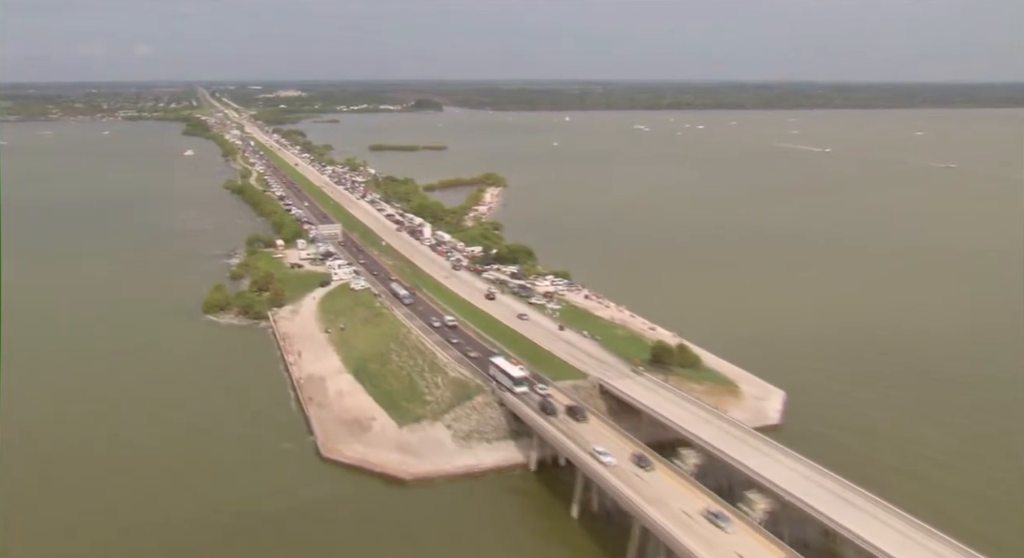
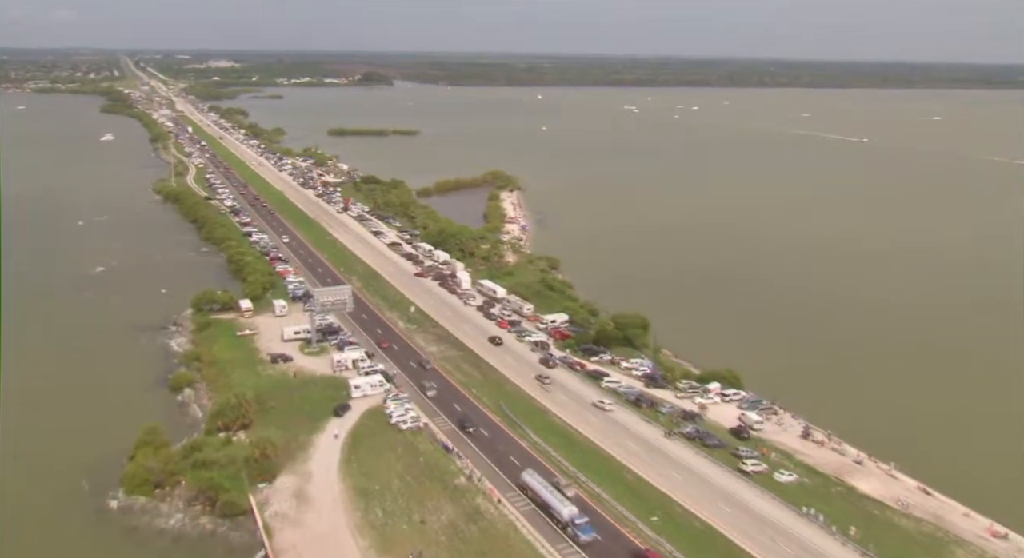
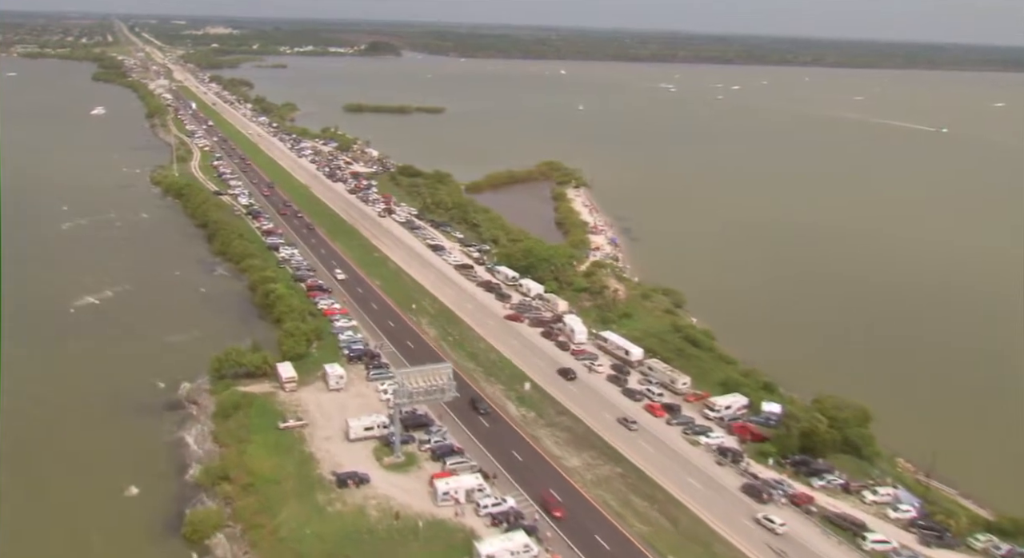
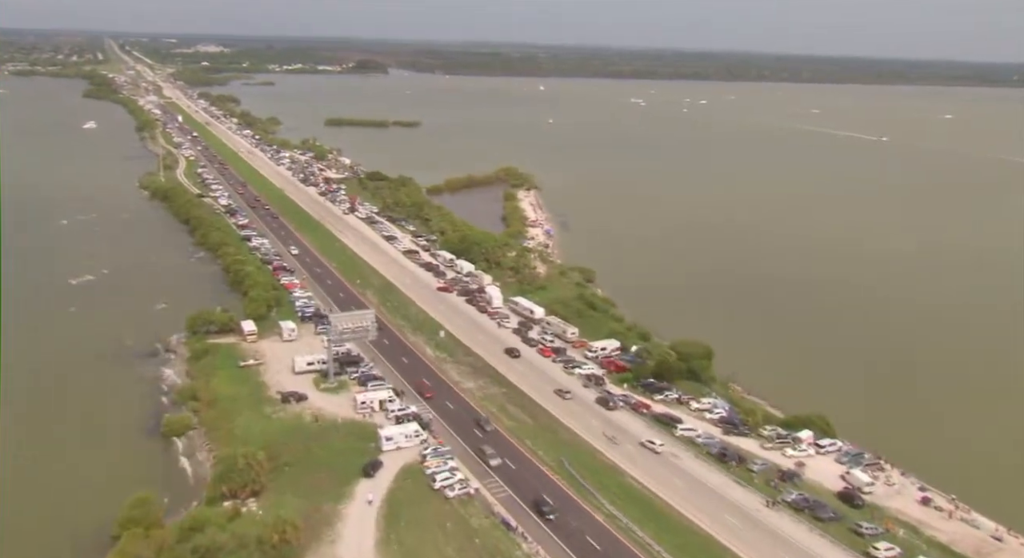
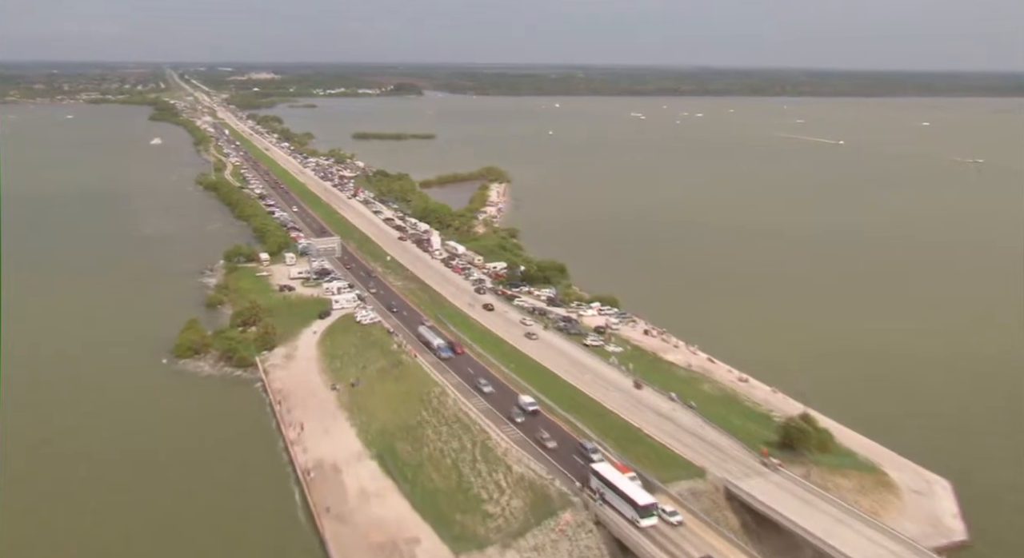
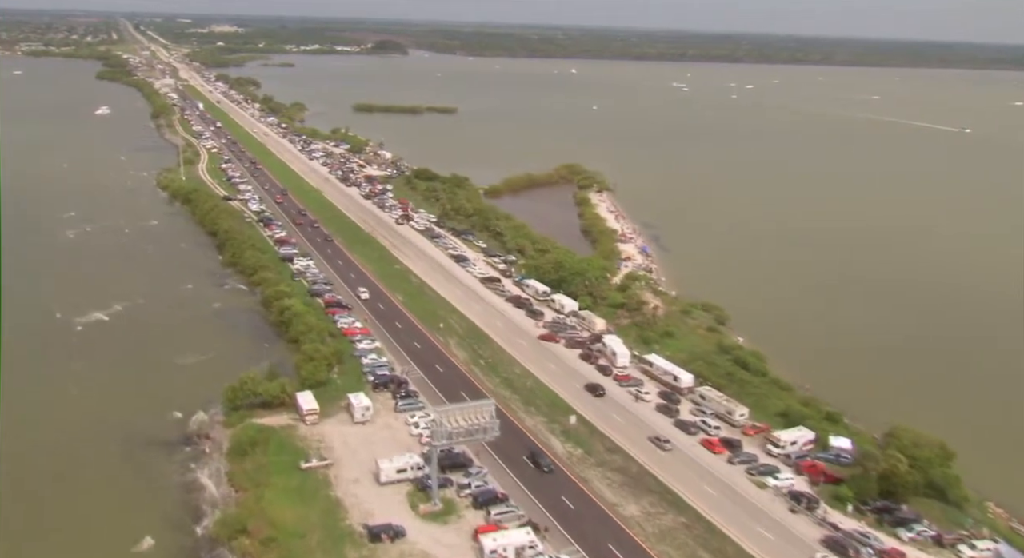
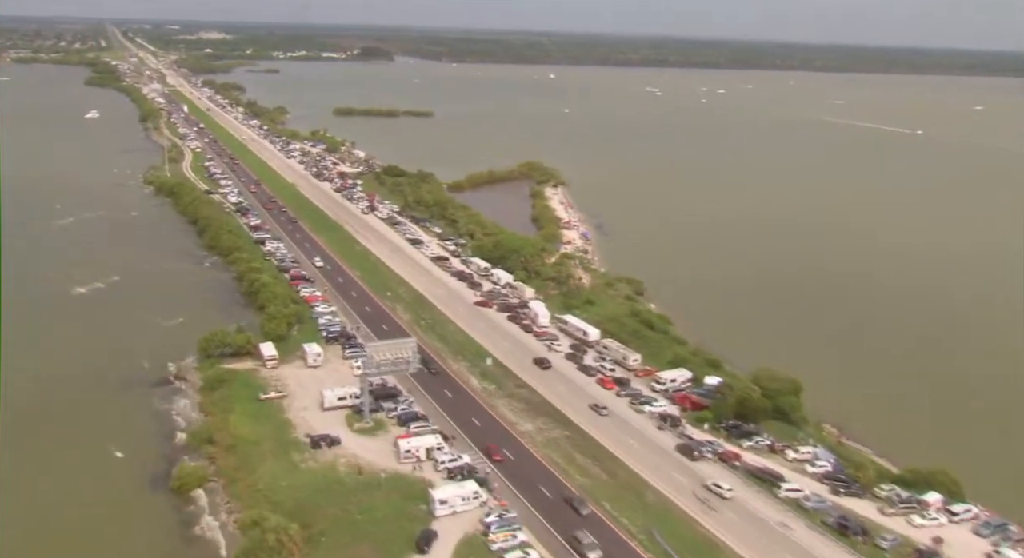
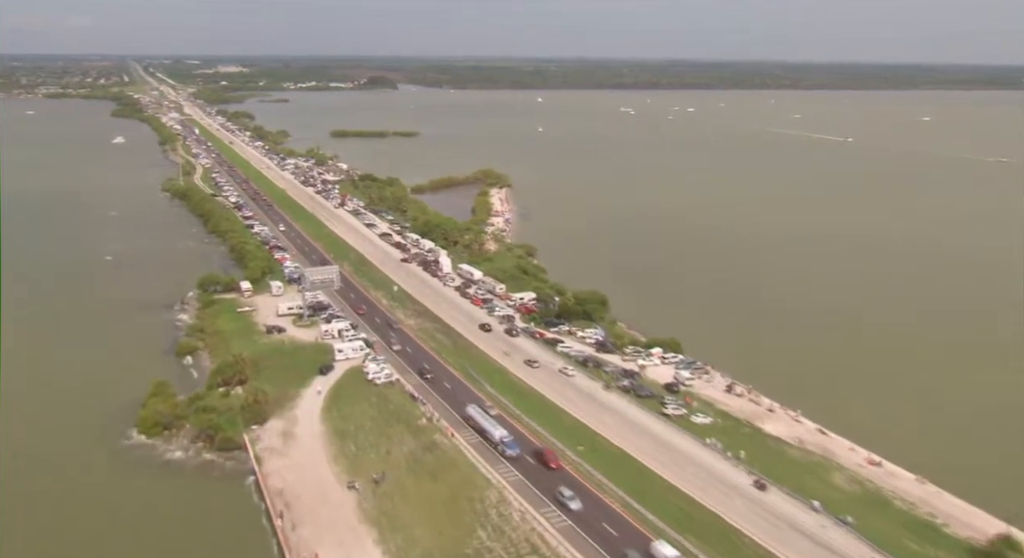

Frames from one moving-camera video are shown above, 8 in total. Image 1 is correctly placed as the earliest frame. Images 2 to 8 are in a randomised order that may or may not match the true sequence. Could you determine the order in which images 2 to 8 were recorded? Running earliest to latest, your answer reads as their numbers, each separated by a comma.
5, 8, 2, 4, 7, 3, 6
